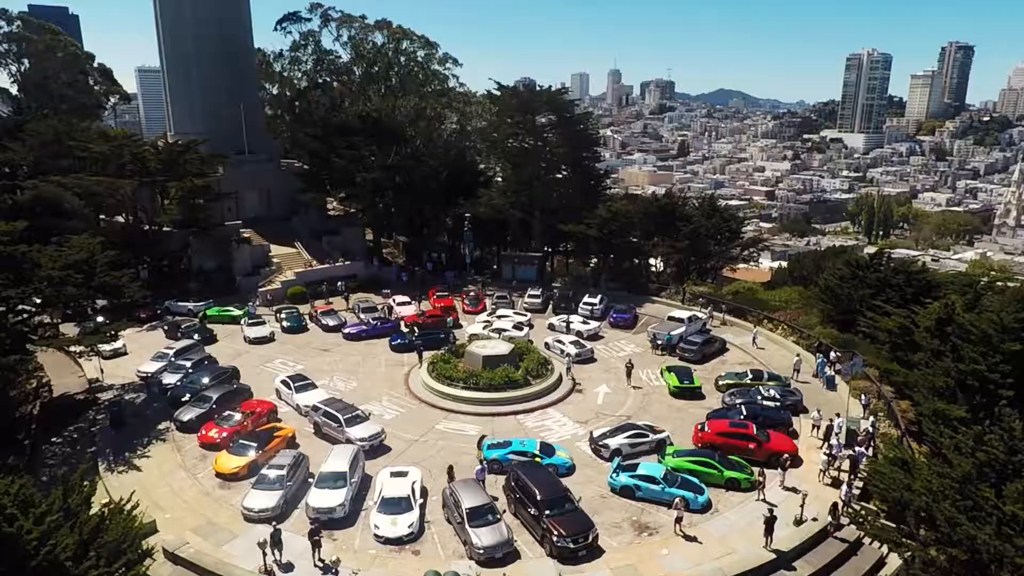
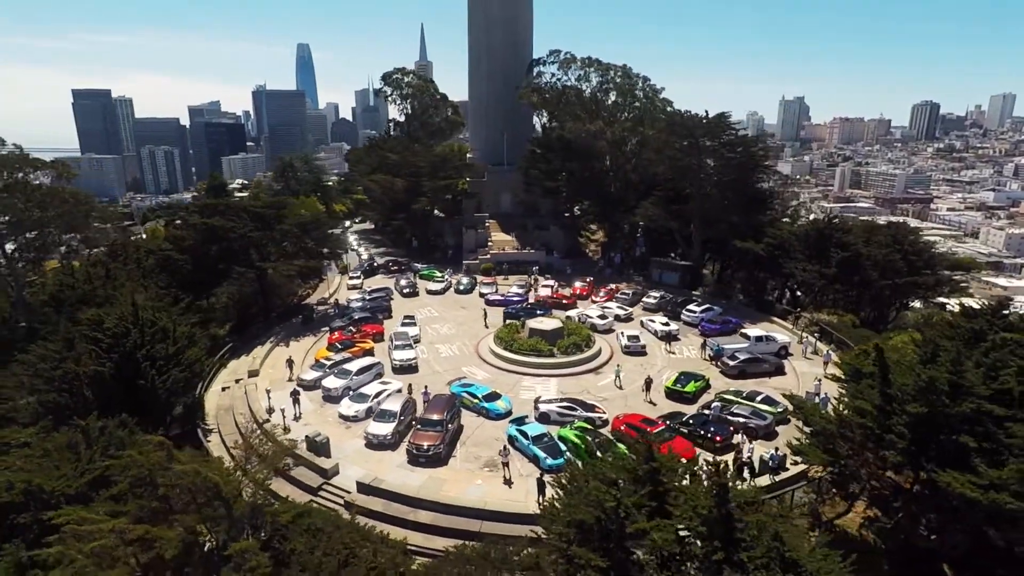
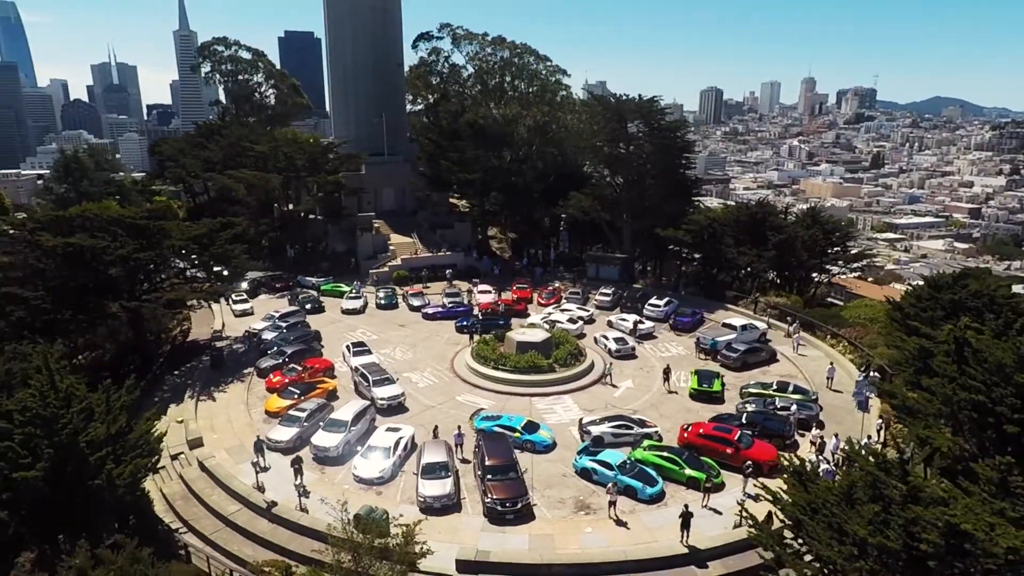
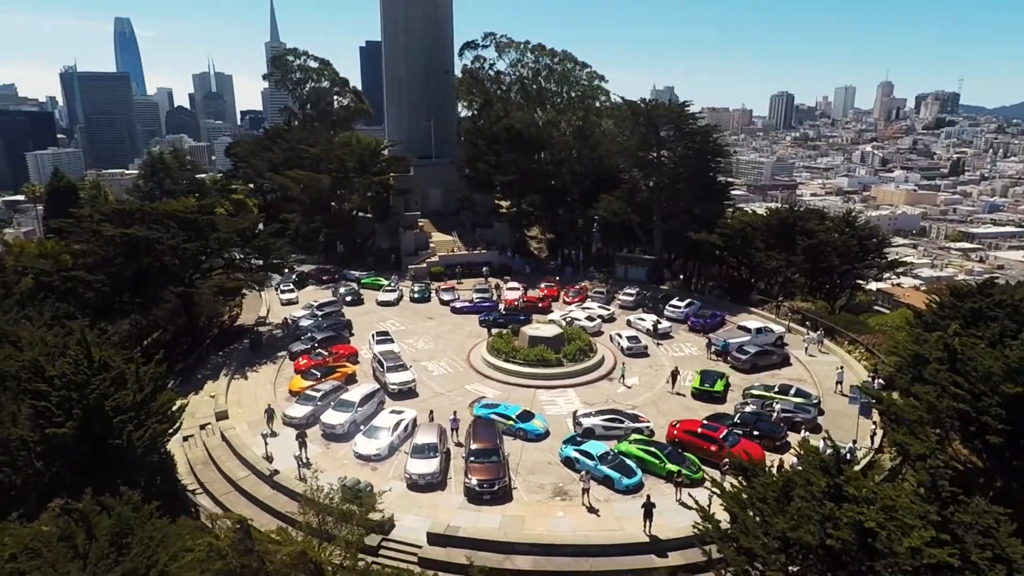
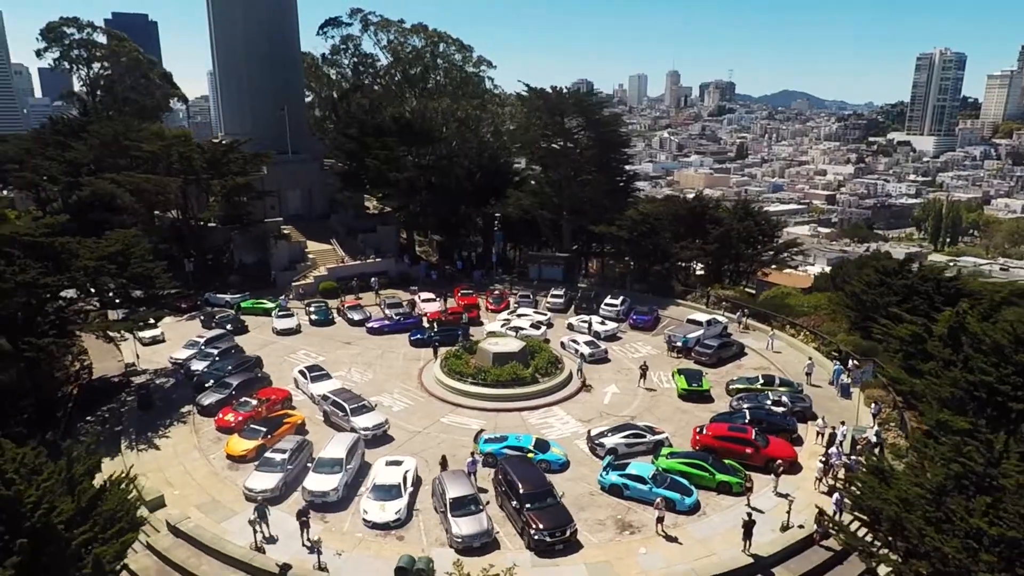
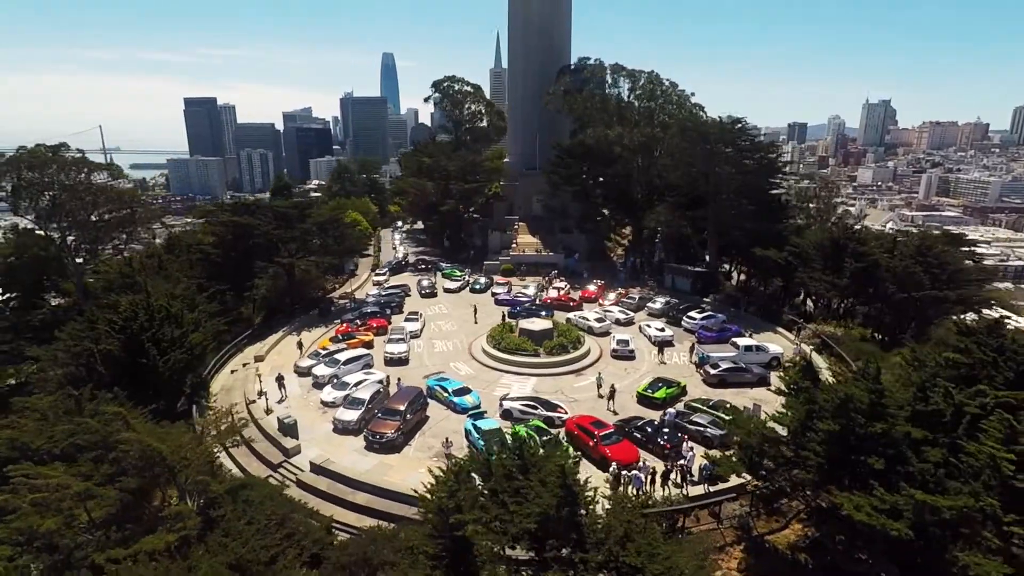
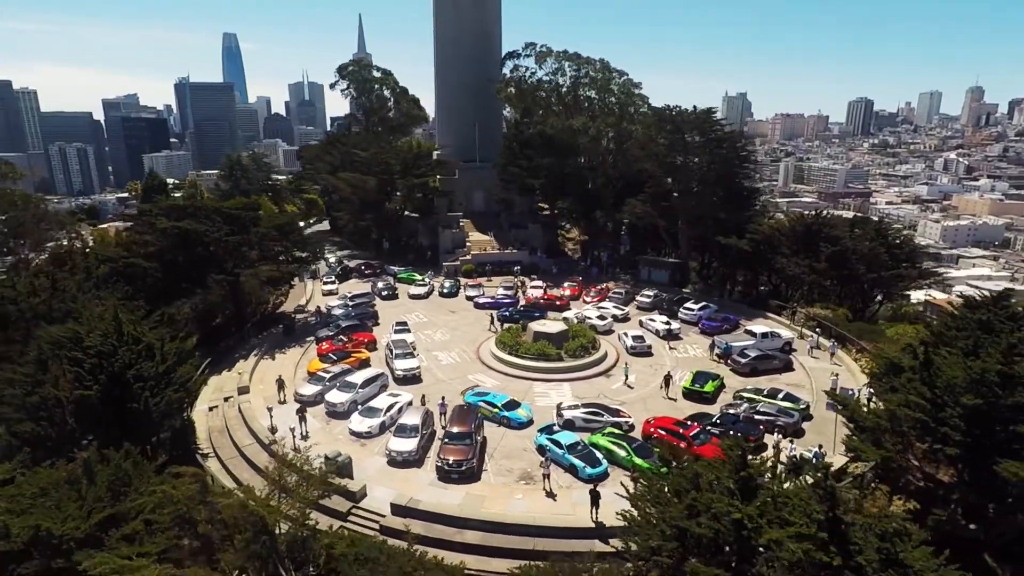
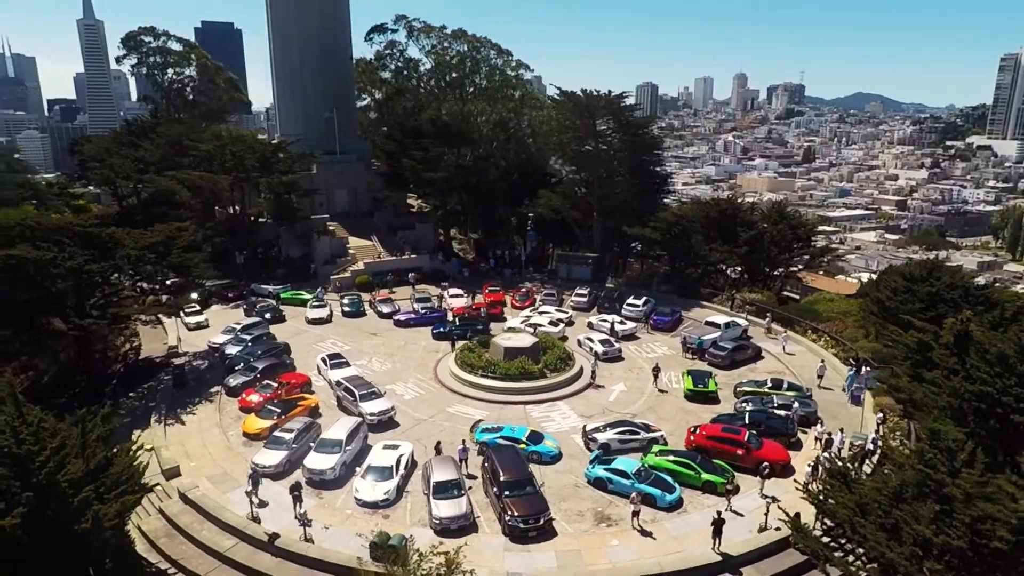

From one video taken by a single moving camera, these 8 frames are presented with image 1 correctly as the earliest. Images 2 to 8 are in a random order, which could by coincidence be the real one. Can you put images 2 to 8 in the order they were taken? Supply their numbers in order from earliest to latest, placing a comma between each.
5, 8, 3, 4, 7, 2, 6
